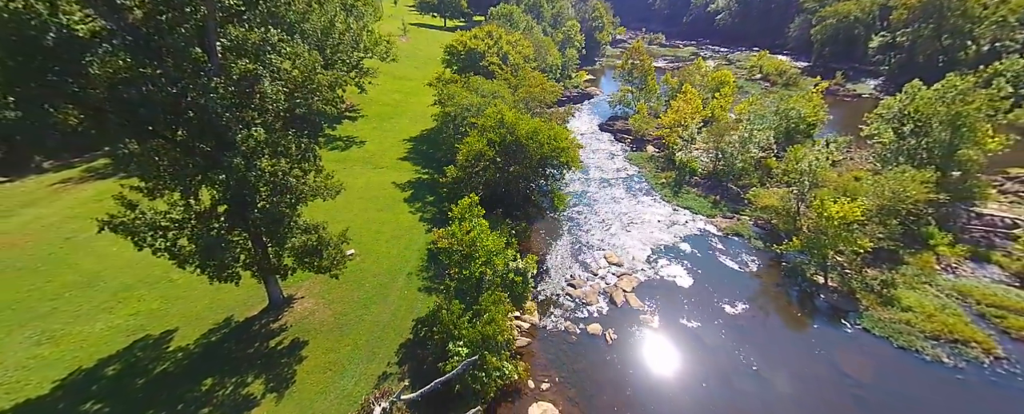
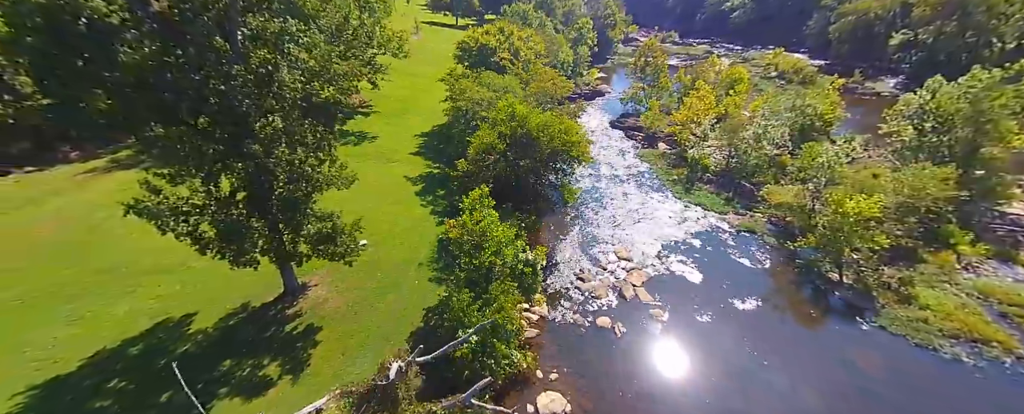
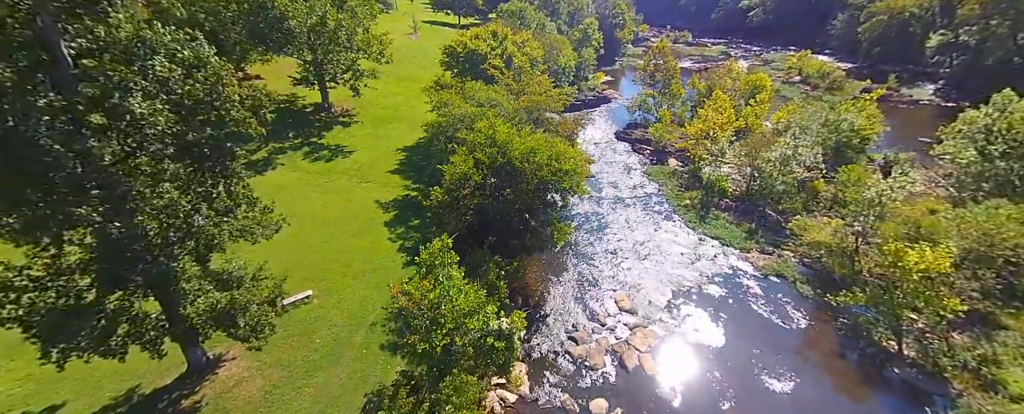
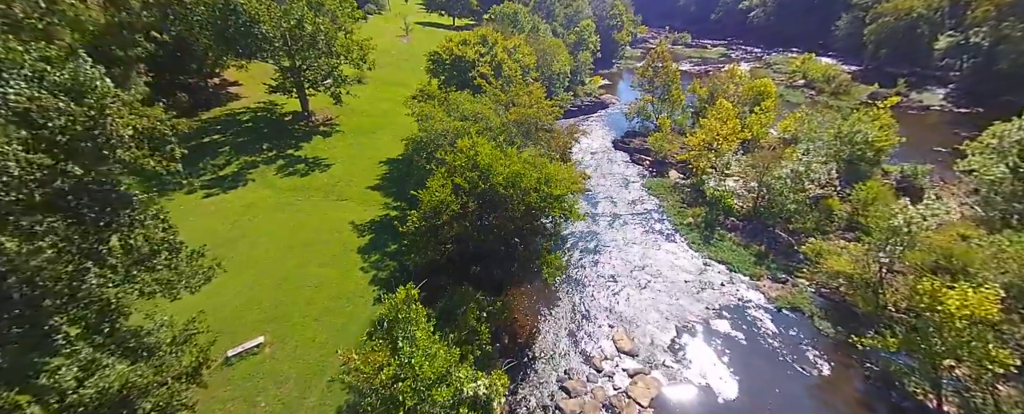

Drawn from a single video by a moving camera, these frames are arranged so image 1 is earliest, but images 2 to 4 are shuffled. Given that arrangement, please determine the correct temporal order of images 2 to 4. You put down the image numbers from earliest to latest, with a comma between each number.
2, 3, 4
